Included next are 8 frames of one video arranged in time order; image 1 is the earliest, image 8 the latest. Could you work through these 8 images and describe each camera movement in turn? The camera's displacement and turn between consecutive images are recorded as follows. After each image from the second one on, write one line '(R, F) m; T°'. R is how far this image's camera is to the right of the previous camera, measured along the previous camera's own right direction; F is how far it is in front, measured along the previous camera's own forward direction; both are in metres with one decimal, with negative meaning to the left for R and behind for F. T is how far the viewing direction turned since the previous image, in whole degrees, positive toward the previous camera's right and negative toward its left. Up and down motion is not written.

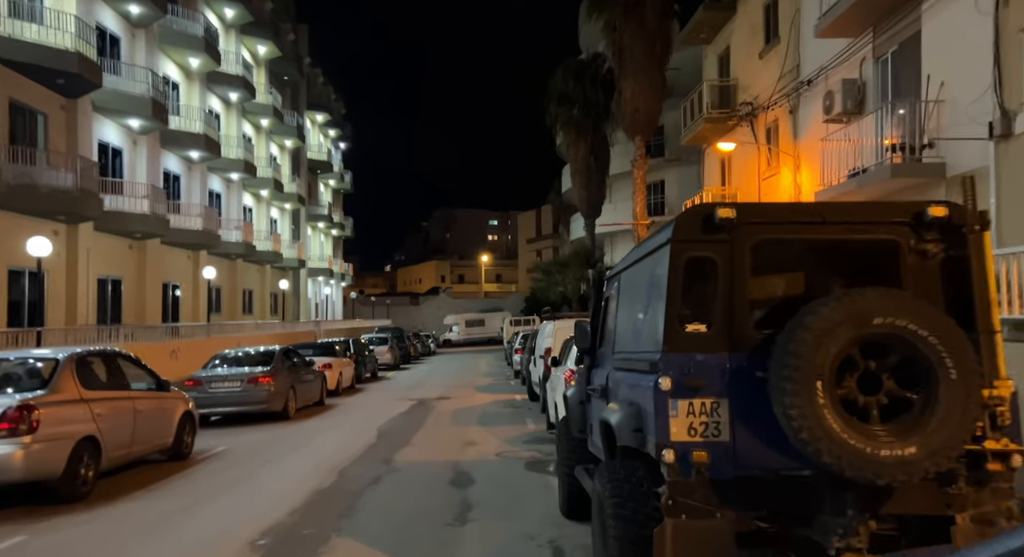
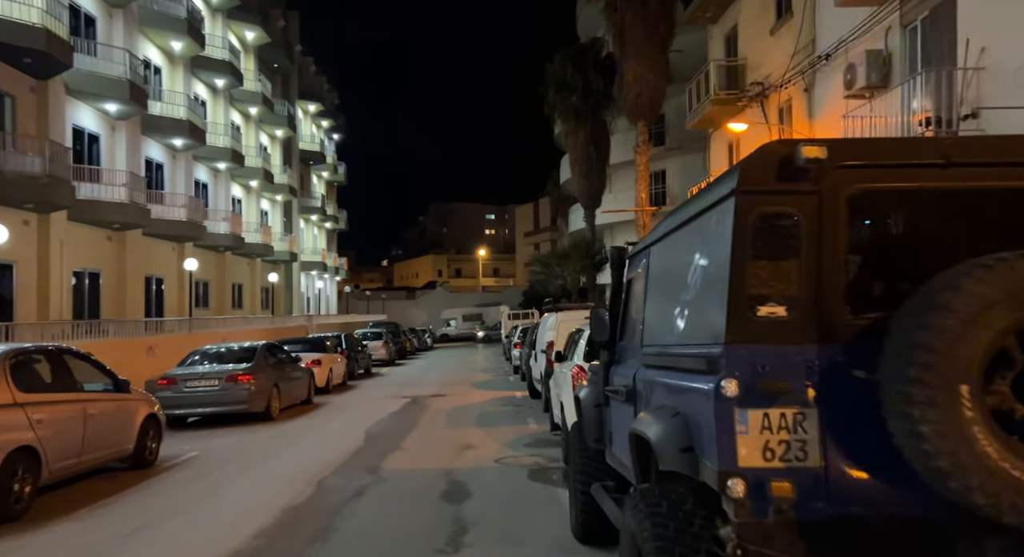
(0.0, +1.1) m; 0°
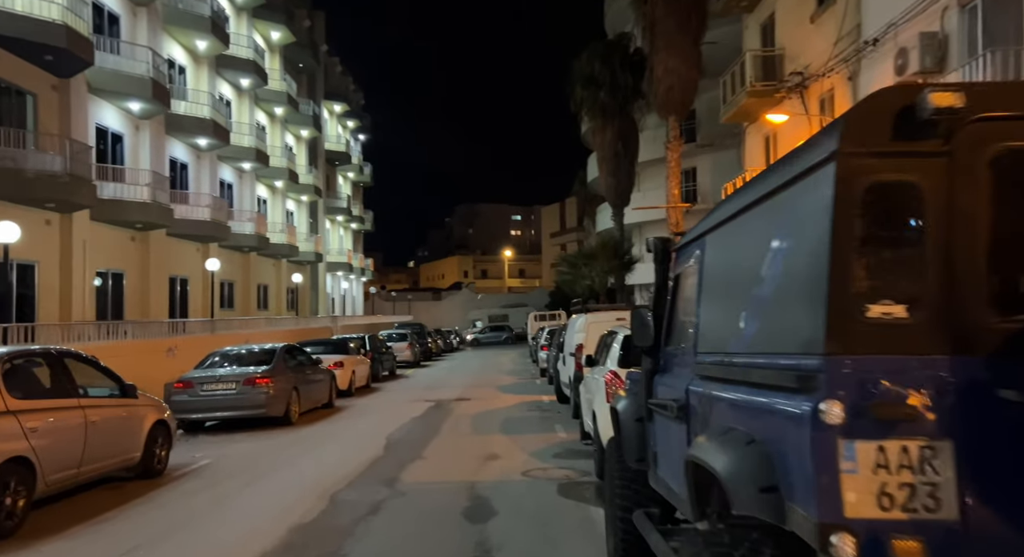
(0.0, +0.7) m; -2°
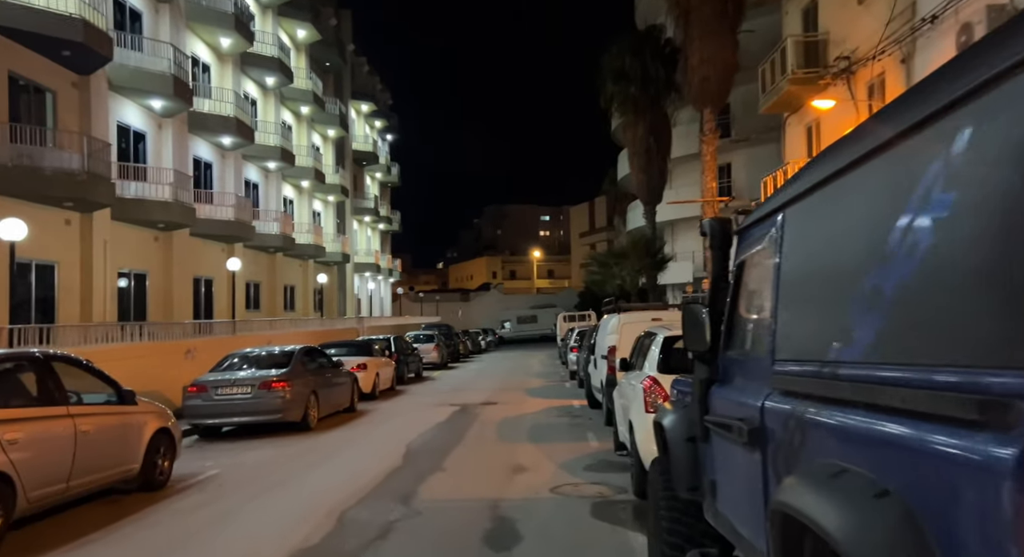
(0.0, +0.8) m; -2°
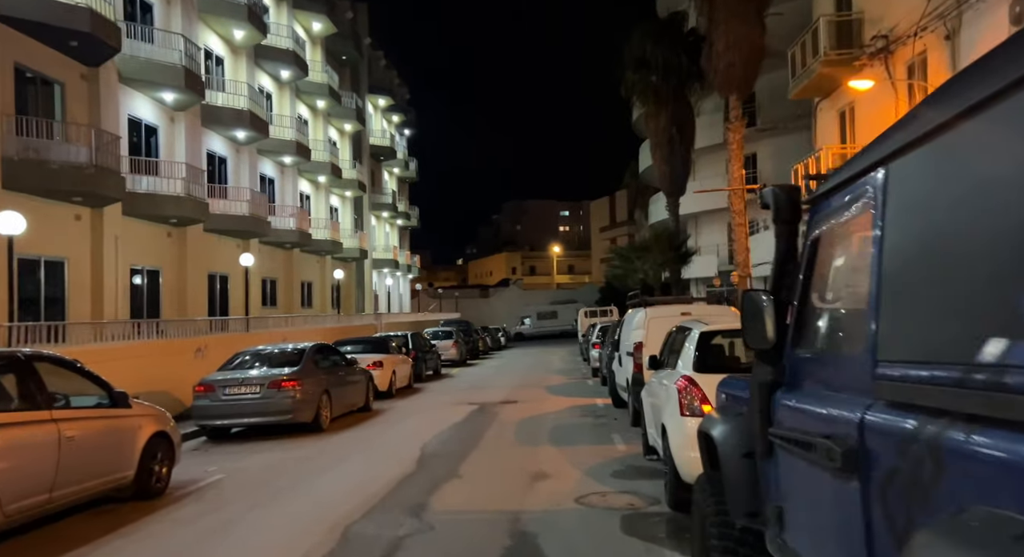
(0.0, +0.7) m; -1°
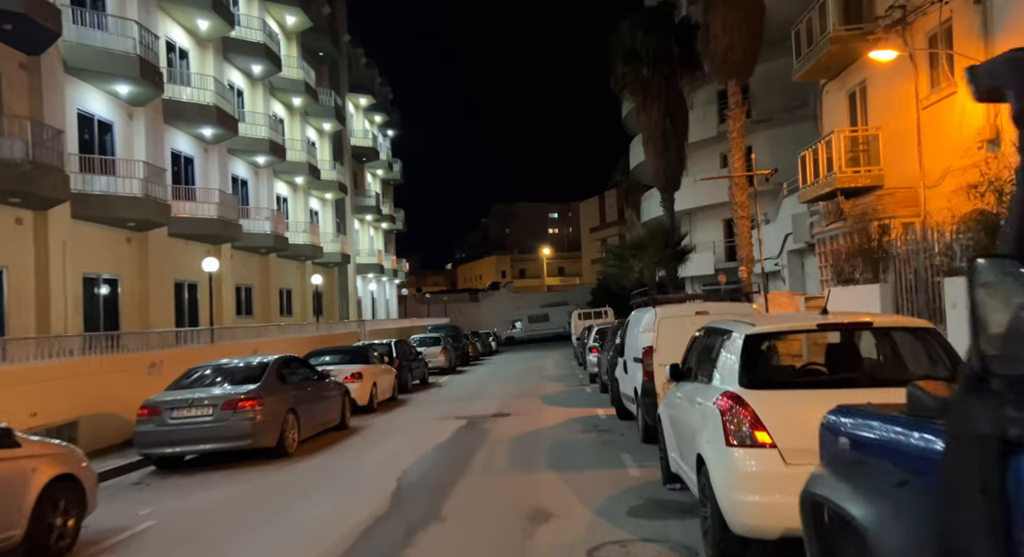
(0.0, +1.7) m; +1°
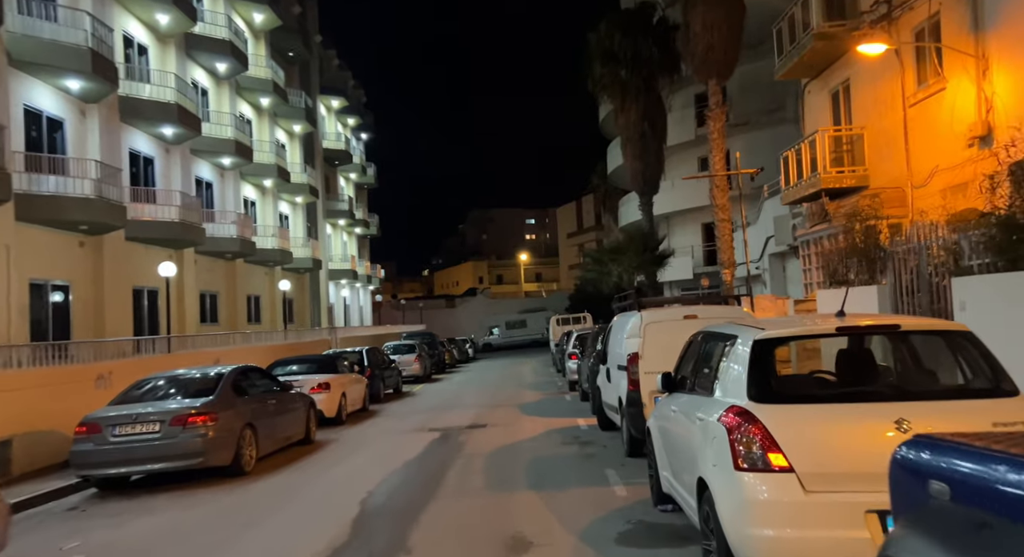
(0.0, +0.8) m; +2°
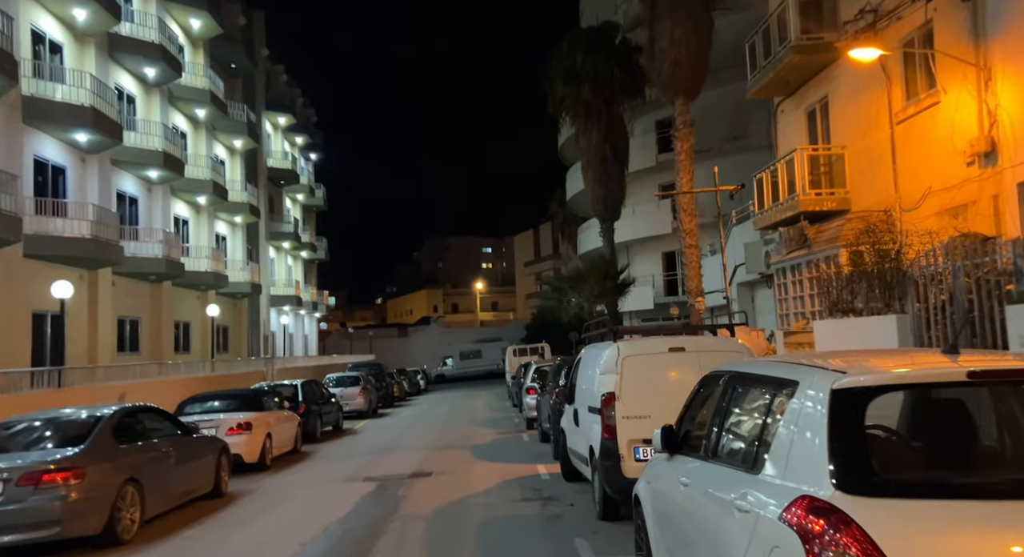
(+0.1, +2.0) m; +3°
